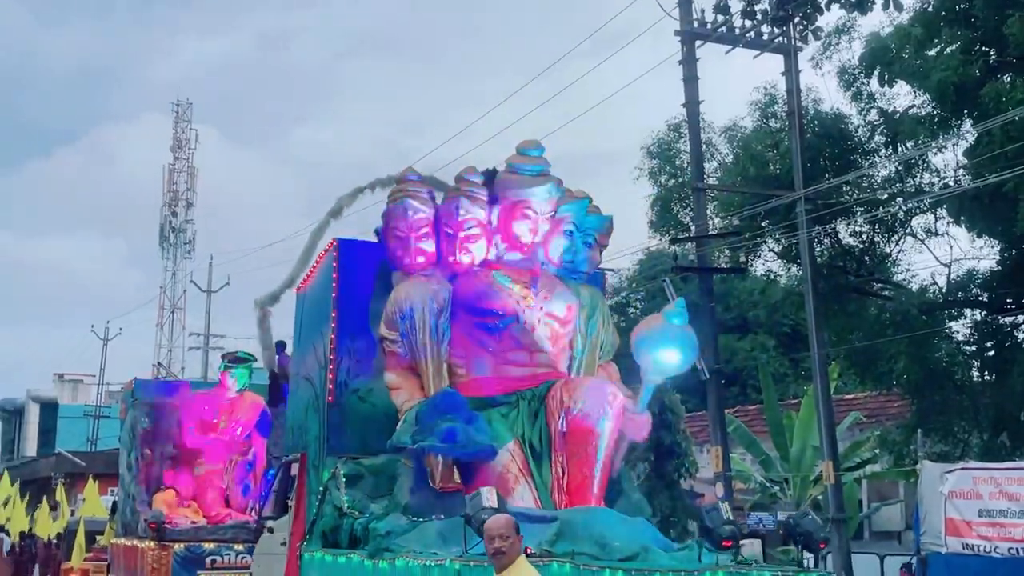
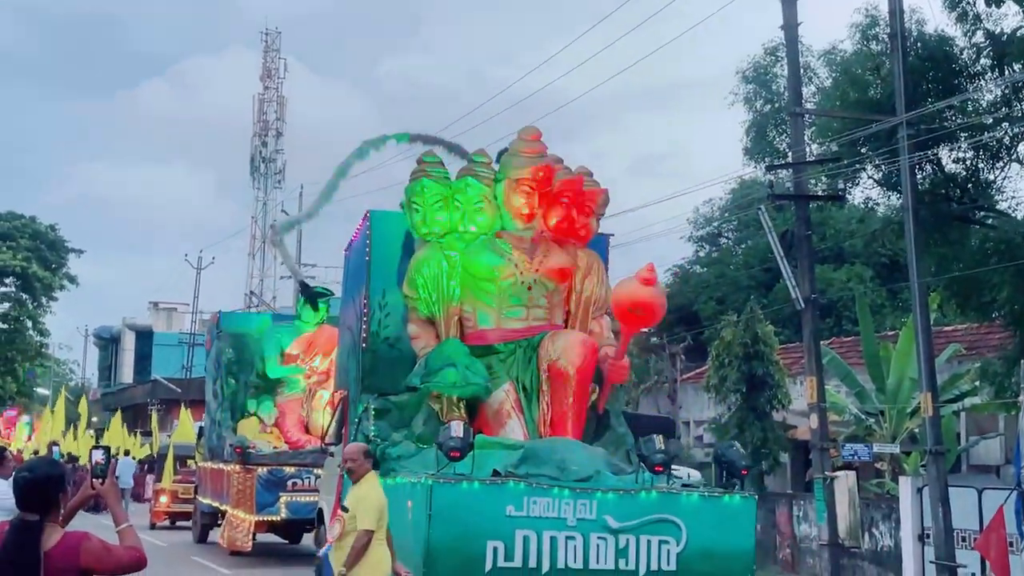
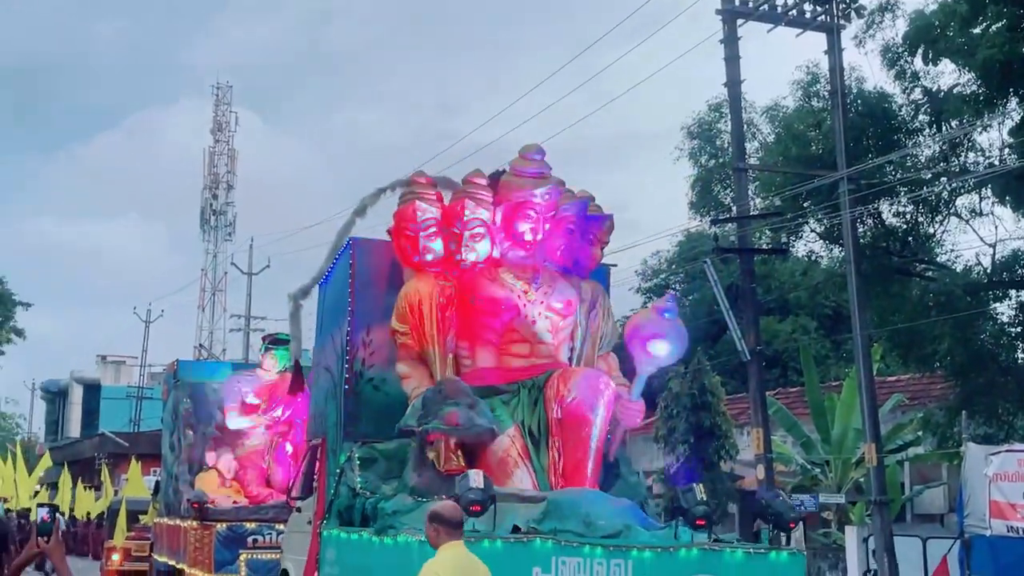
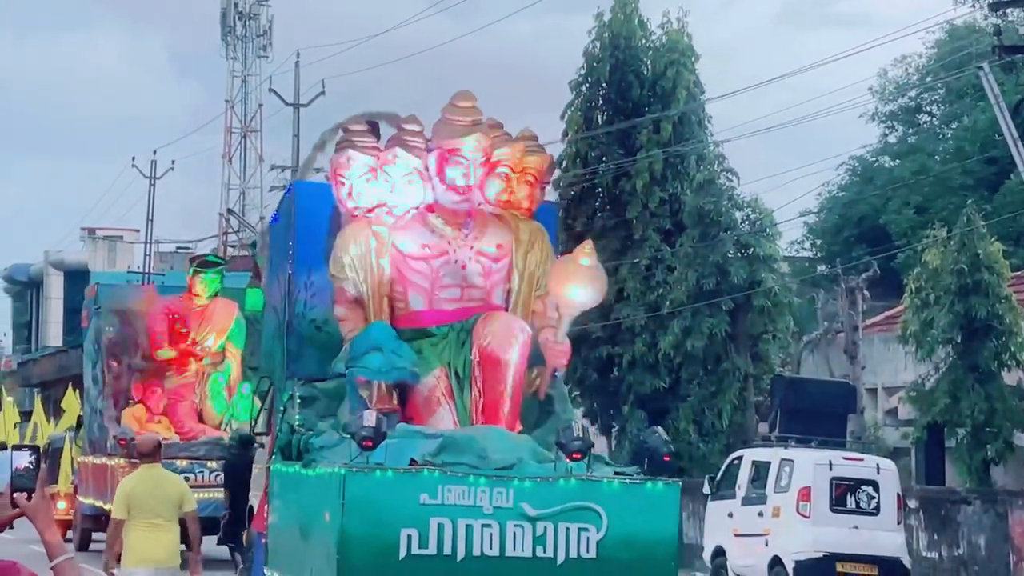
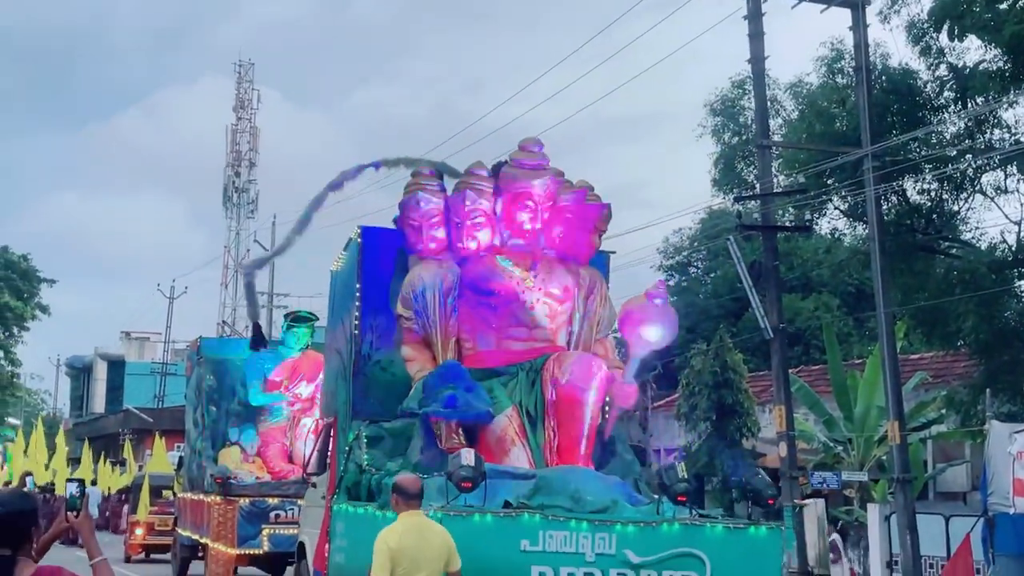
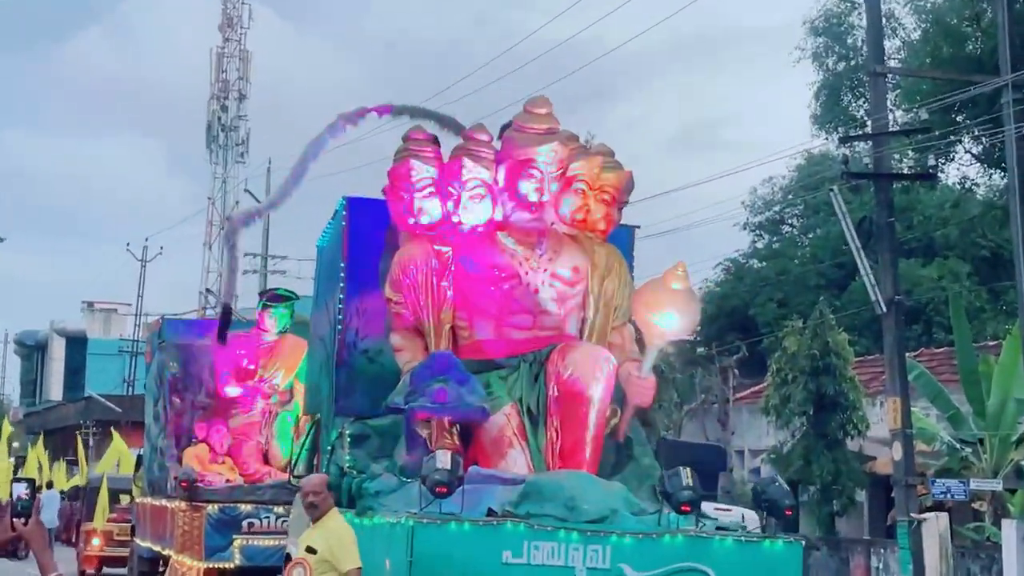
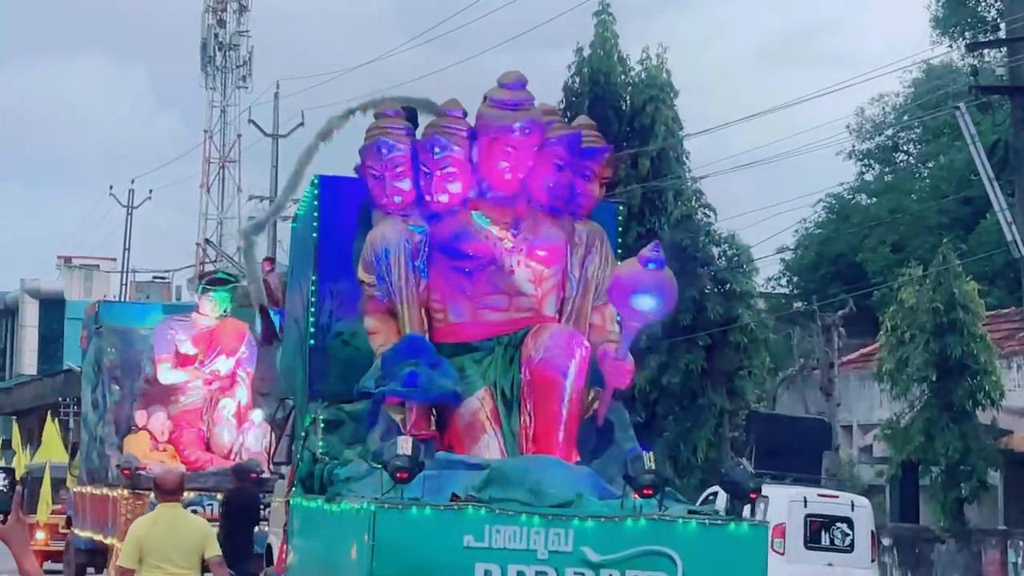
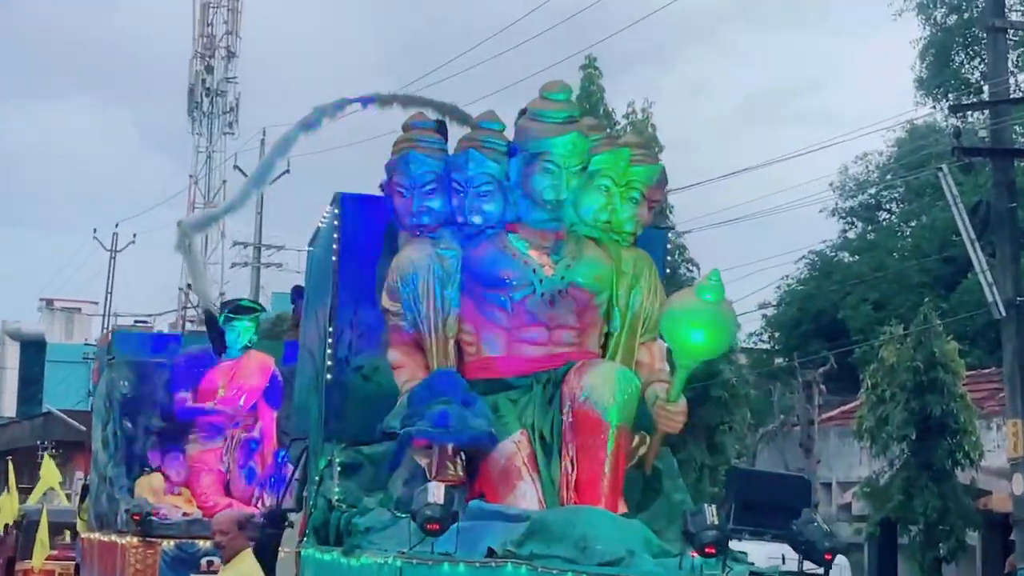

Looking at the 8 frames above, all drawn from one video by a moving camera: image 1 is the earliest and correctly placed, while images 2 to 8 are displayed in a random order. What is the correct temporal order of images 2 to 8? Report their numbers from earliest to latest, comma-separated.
3, 5, 2, 6, 8, 7, 4
